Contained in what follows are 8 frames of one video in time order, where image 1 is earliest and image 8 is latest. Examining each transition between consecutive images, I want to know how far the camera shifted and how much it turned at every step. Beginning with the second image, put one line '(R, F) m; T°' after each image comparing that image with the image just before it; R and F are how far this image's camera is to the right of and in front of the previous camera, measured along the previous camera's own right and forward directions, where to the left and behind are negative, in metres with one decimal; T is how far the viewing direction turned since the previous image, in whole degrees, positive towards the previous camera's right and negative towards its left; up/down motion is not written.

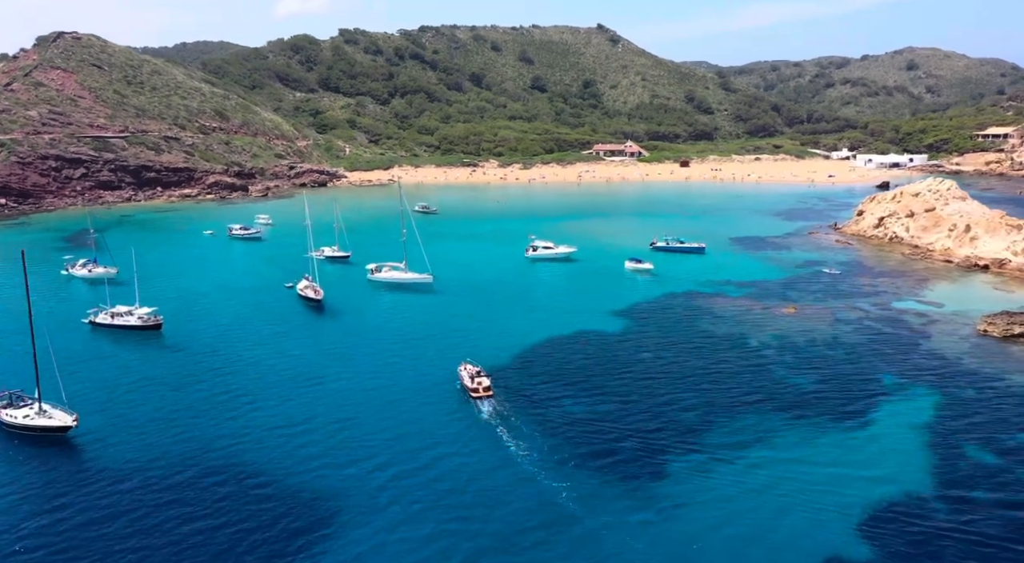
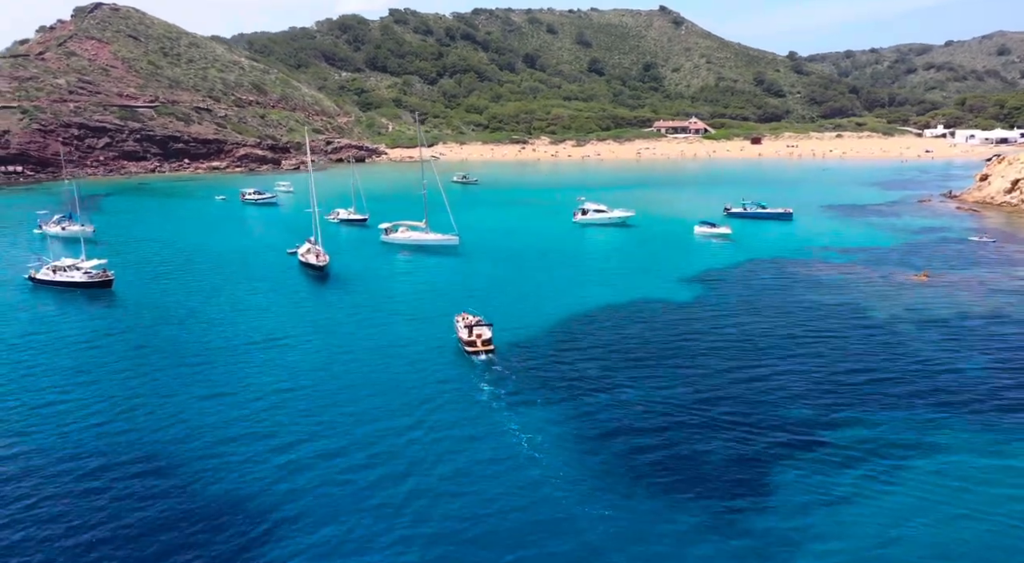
(+1.1, +12.7) m; -5°
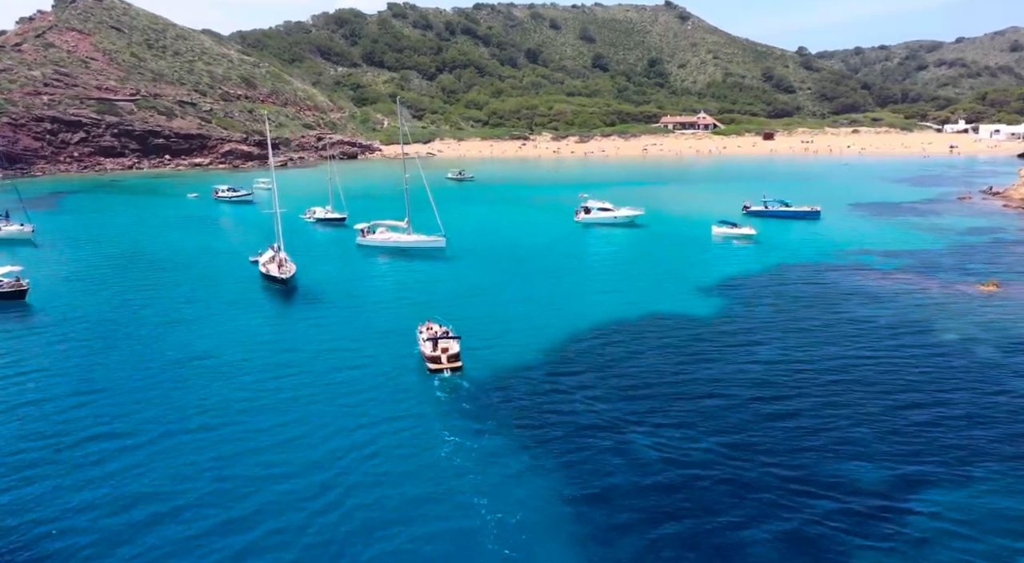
(+0.7, +6.9) m; 0°
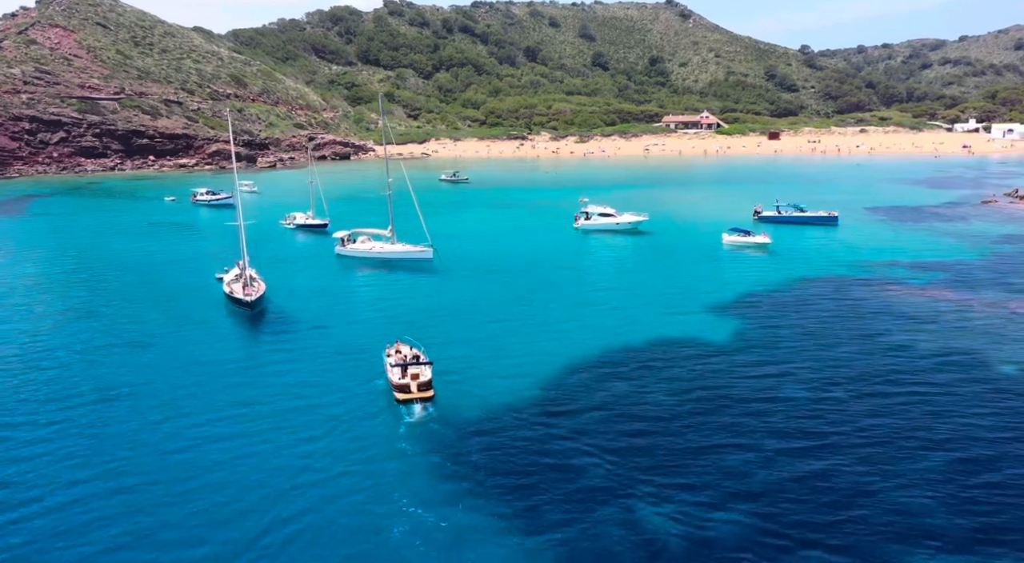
(+0.5, +4.2) m; 0°
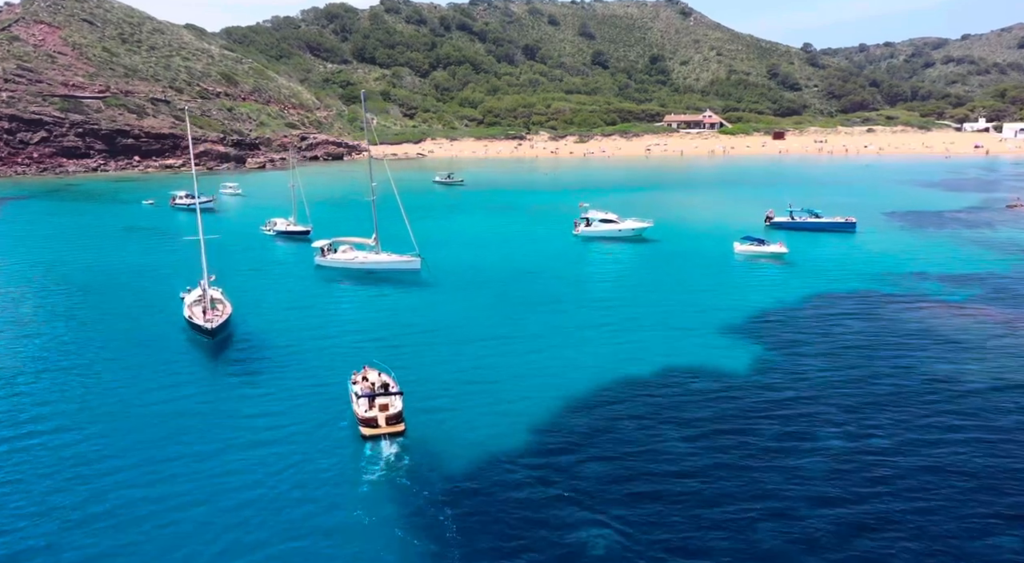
(+0.3, +3.7) m; 0°
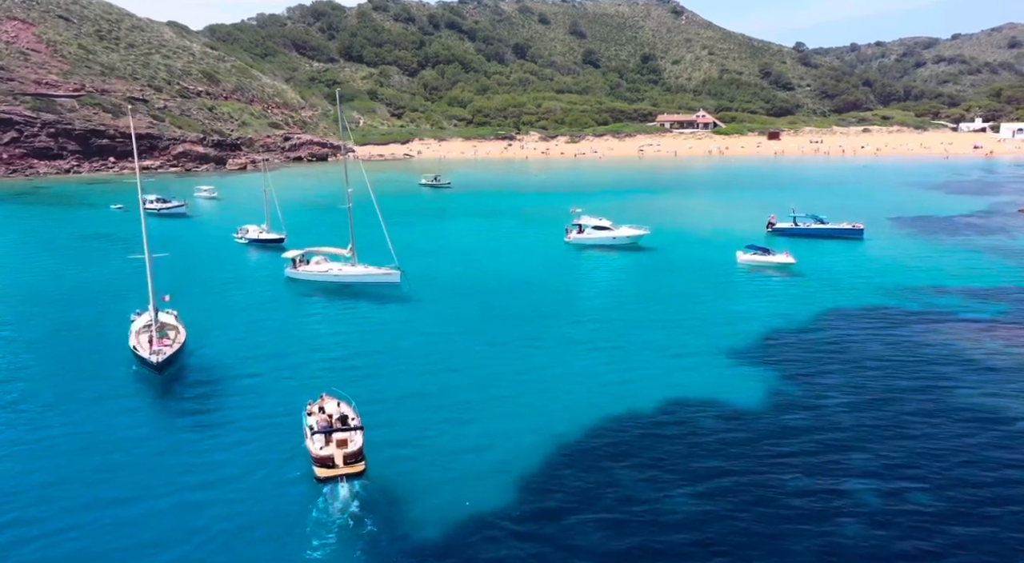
(+0.3, +3.2) m; +1°
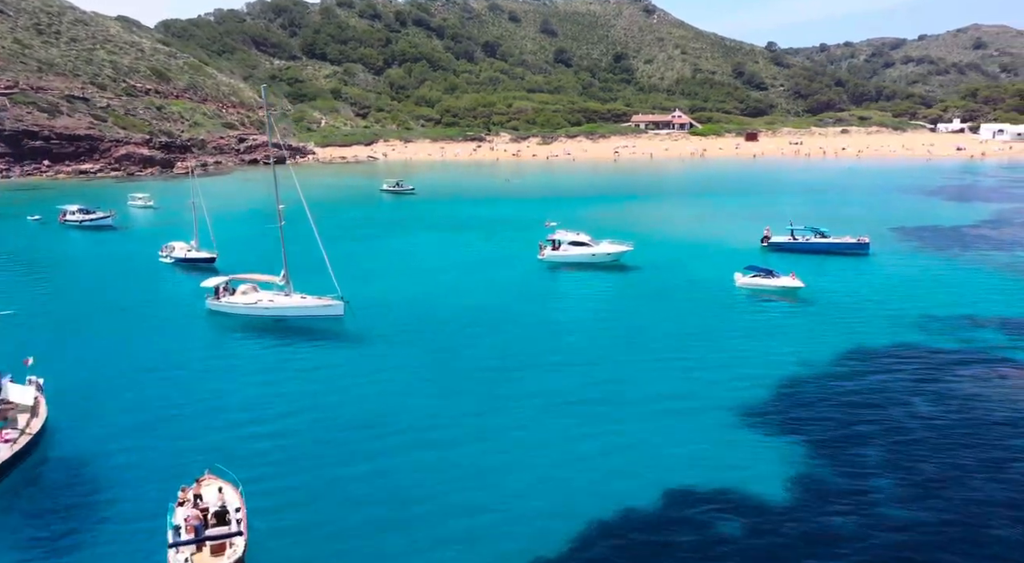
(+0.4, +5.9) m; +2°
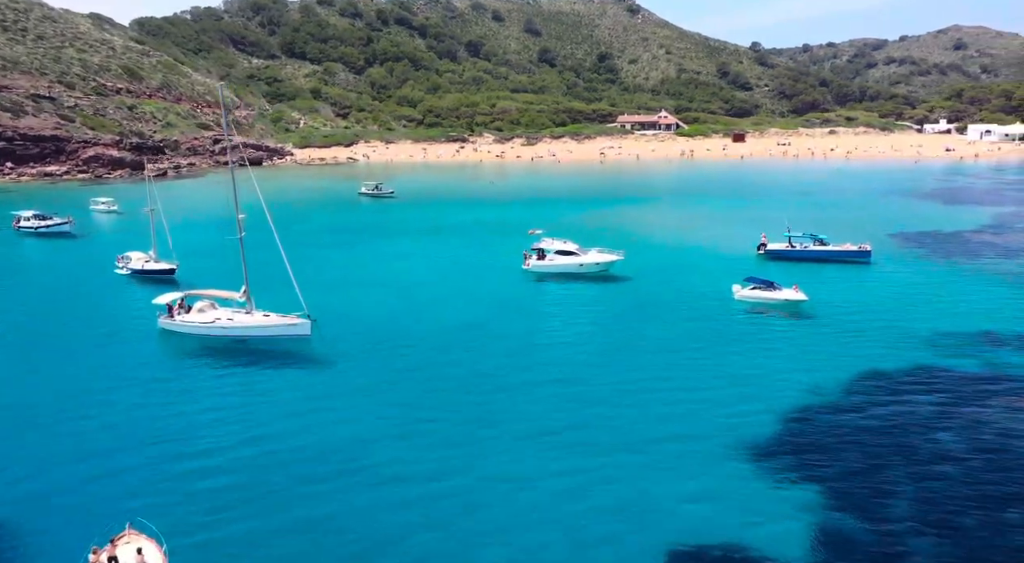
(+0.1, +2.7) m; +1°
